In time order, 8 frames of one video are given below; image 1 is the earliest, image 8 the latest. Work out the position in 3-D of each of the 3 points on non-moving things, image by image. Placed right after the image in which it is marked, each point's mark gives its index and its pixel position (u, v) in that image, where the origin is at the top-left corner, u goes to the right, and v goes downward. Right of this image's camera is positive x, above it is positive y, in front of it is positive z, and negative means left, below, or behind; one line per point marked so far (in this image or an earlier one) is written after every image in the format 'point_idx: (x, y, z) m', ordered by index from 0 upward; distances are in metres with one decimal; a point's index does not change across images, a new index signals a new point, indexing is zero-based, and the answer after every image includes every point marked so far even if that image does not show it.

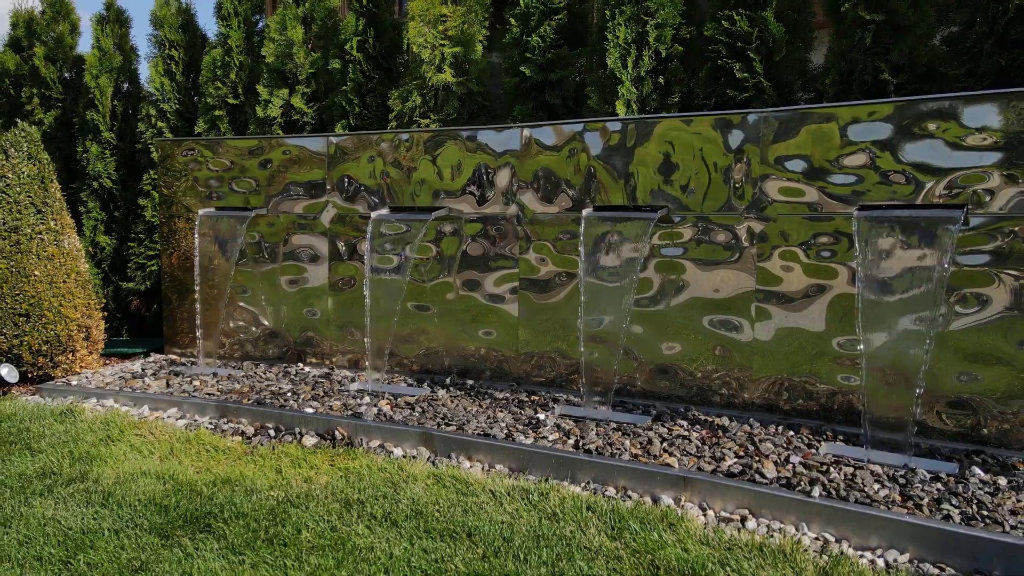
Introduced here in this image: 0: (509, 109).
0: (0.0, +1.1, +4.9) m
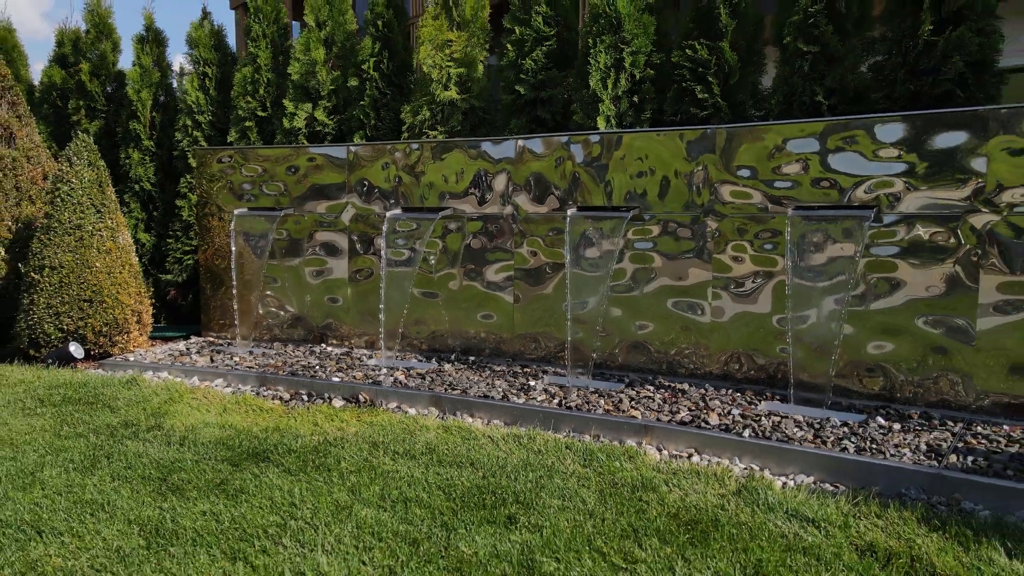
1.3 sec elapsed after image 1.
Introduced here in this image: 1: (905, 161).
0: (0.0, +1.2, +5.5) m
1: (+1.9, +0.6, +3.7) m
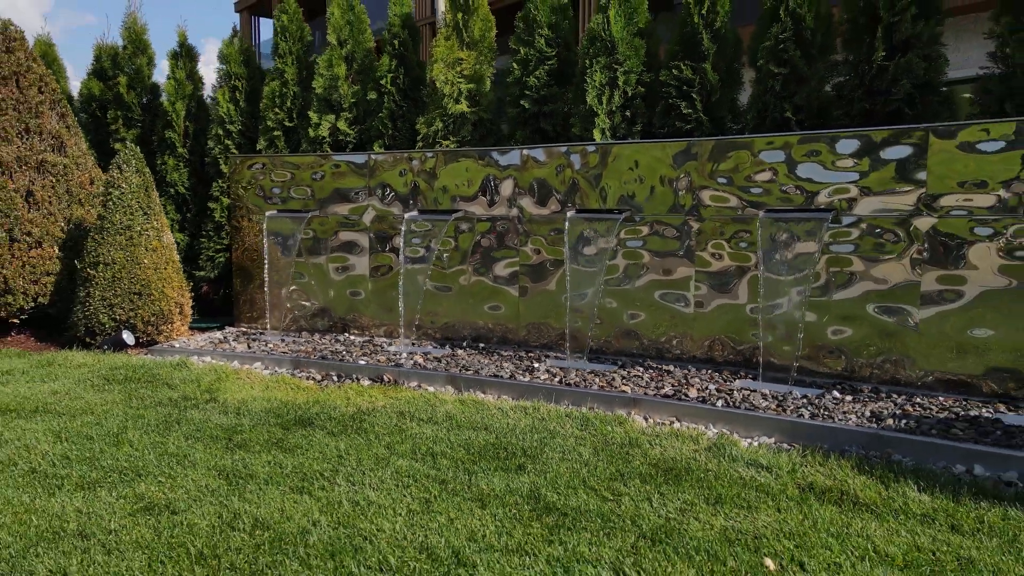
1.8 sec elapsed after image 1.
0: (0.0, +1.2, +6.1) m
1: (+1.9, +0.6, +4.2) m
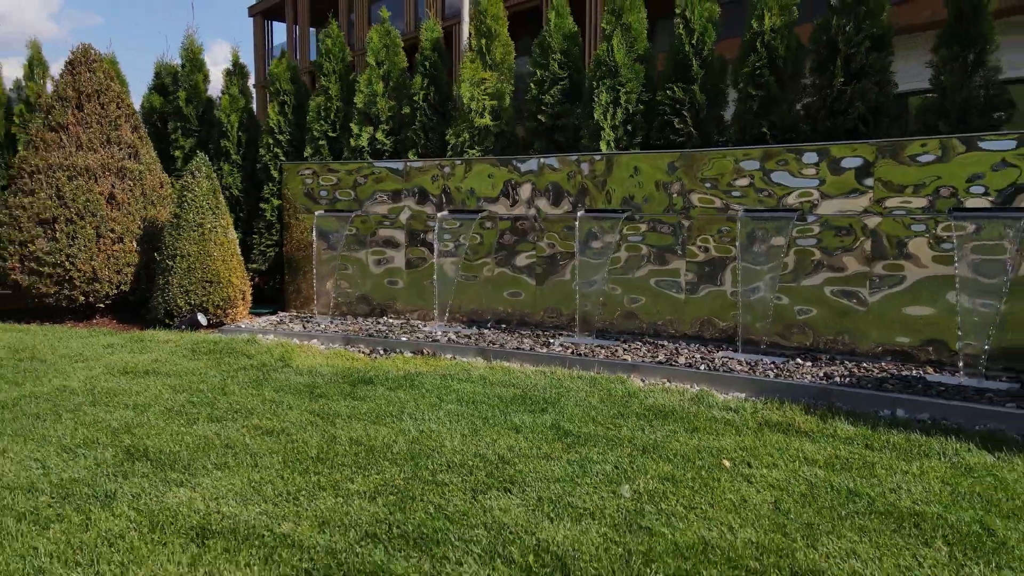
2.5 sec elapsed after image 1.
0: (+0.2, +1.3, +7.0) m
1: (+2.1, +0.7, +5.1) m
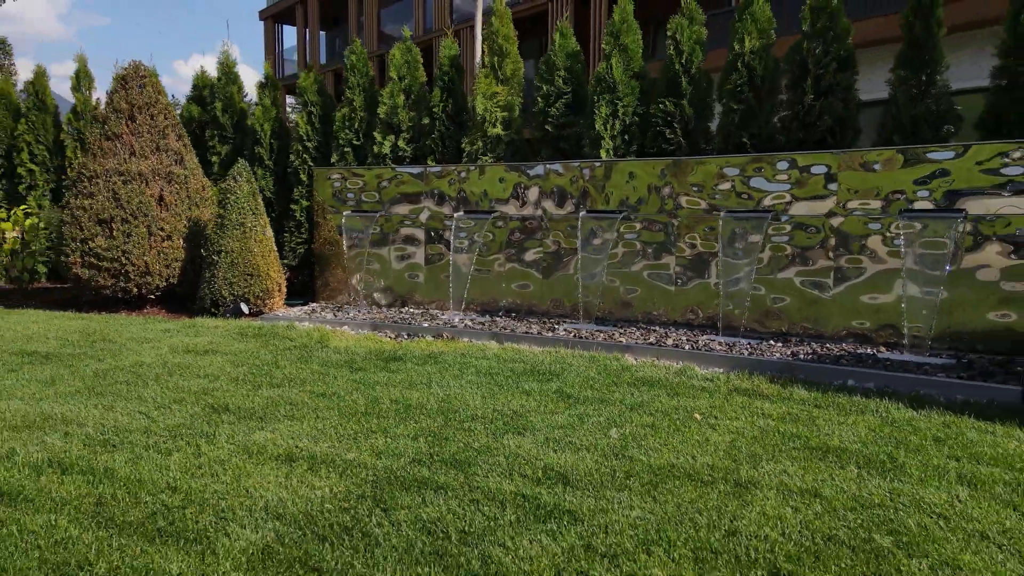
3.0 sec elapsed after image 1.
0: (+0.2, +1.4, +7.8) m
1: (+2.1, +0.8, +5.9) m
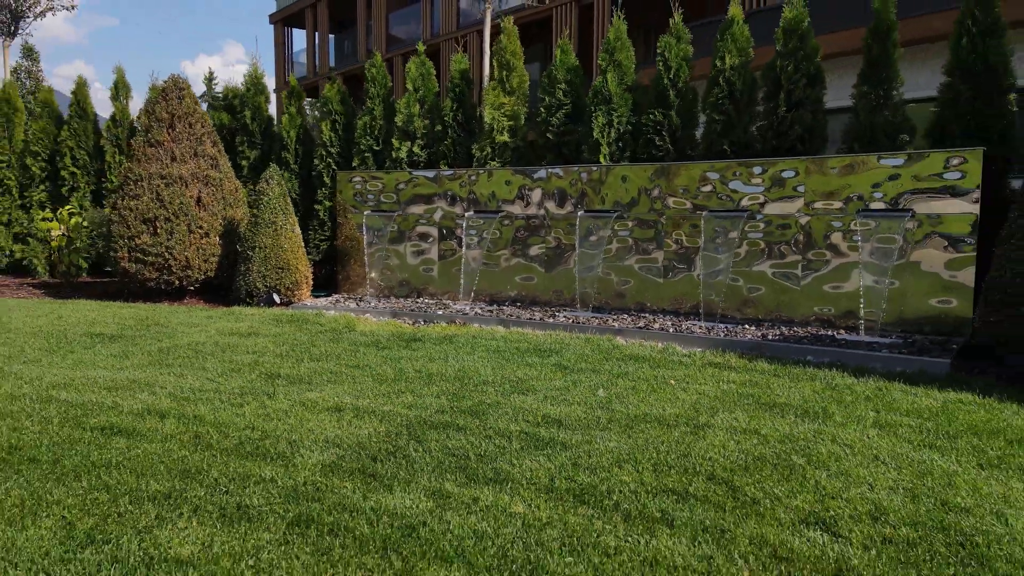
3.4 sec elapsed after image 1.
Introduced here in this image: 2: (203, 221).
0: (+0.3, +1.5, +8.5) m
1: (+2.2, +0.9, +6.6) m
2: (-3.4, +0.7, +8.5) m
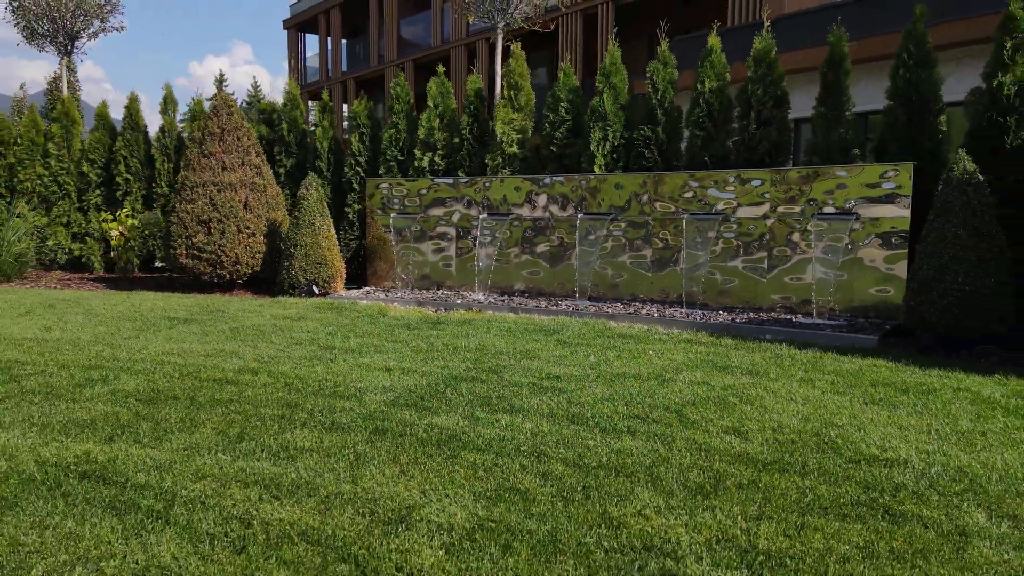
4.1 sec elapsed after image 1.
0: (+0.4, +1.6, +9.7) m
1: (+2.3, +1.0, +7.8) m
2: (-3.3, +0.8, +9.7) m
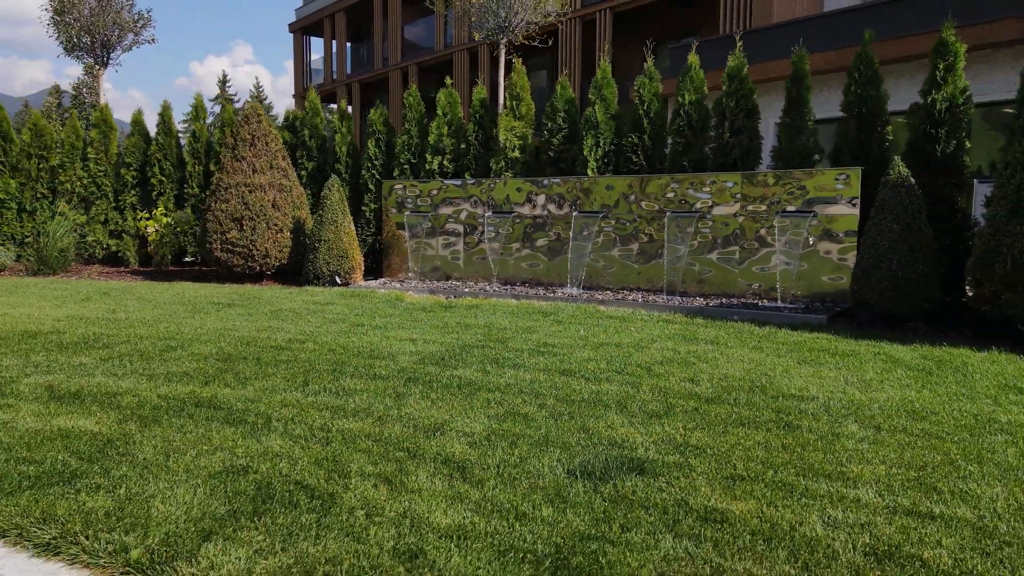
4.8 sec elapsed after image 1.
0: (+0.4, +1.7, +10.8) m
1: (+2.3, +1.1, +8.8) m
2: (-3.3, +1.0, +10.8) m
